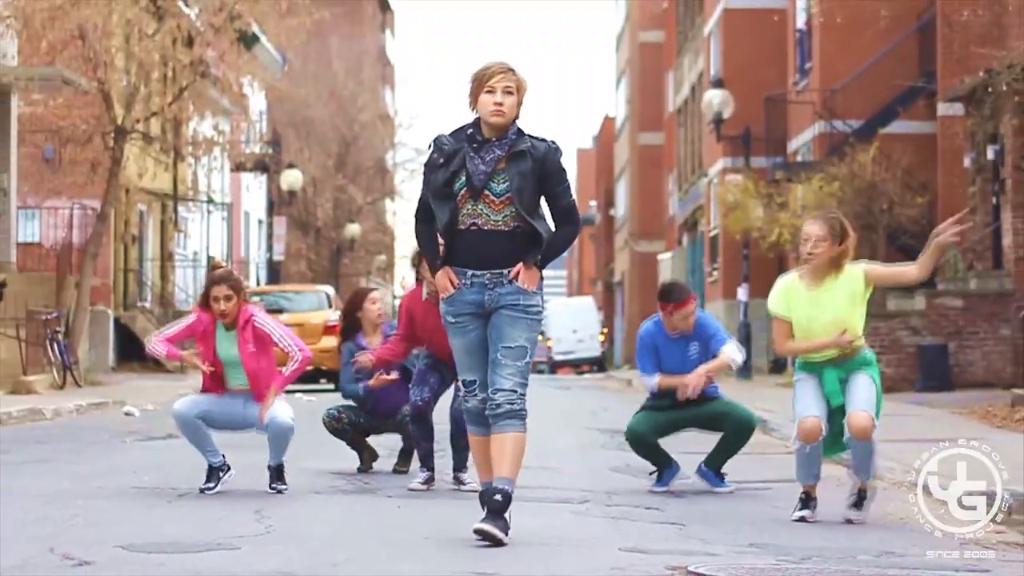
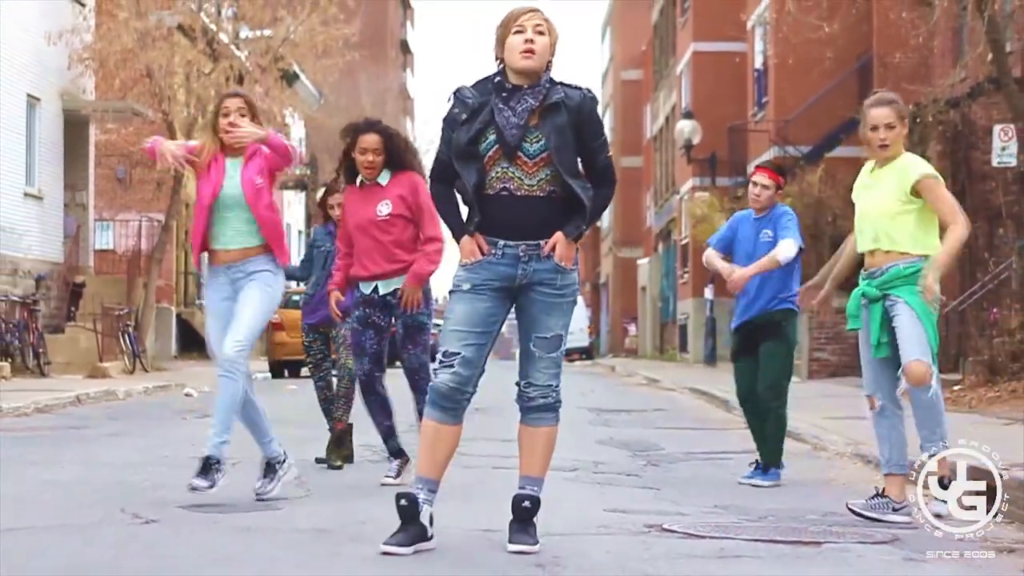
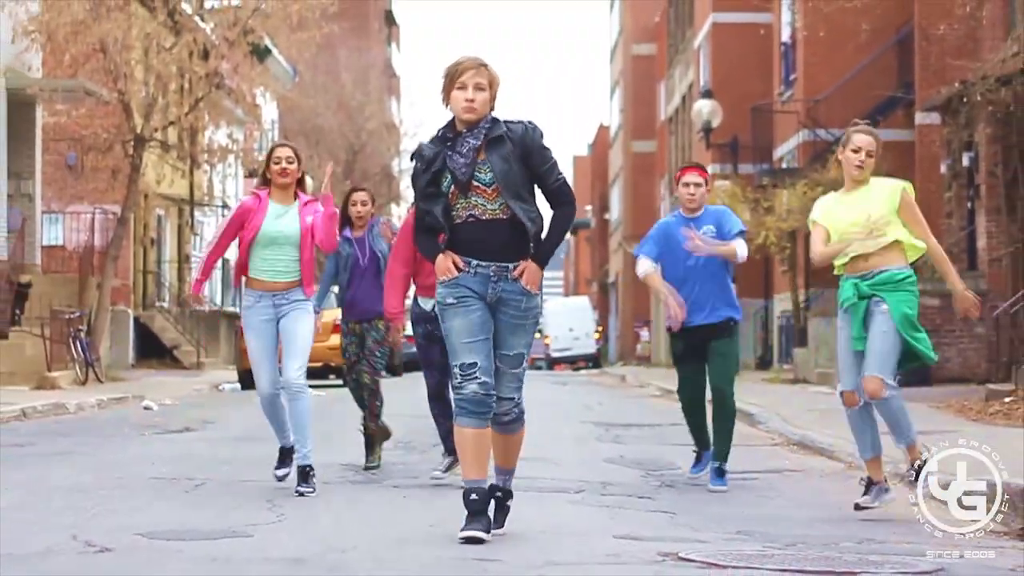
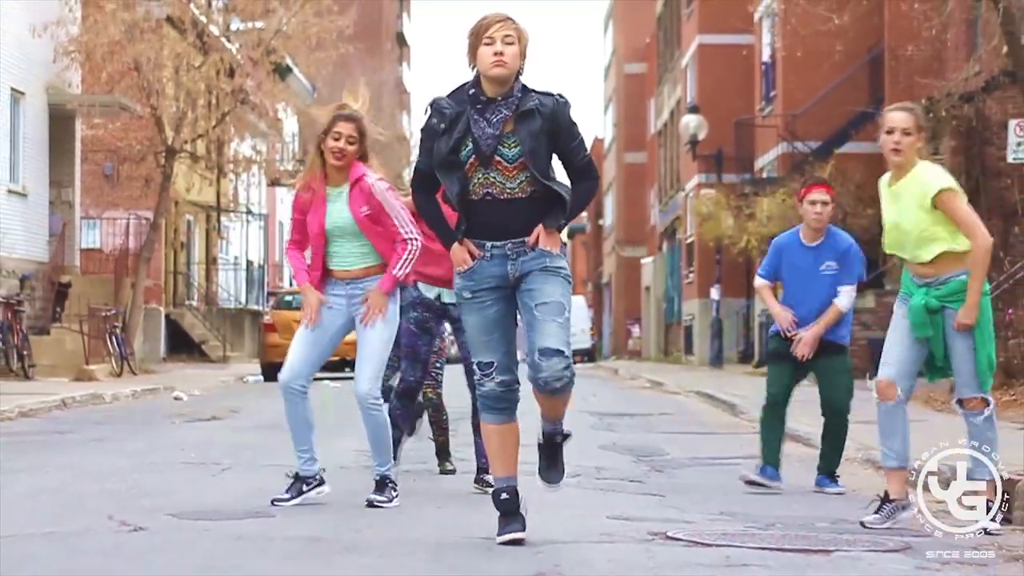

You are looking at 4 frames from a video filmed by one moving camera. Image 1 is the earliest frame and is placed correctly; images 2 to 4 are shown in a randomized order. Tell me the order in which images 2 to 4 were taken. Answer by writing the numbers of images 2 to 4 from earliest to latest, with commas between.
3, 4, 2
